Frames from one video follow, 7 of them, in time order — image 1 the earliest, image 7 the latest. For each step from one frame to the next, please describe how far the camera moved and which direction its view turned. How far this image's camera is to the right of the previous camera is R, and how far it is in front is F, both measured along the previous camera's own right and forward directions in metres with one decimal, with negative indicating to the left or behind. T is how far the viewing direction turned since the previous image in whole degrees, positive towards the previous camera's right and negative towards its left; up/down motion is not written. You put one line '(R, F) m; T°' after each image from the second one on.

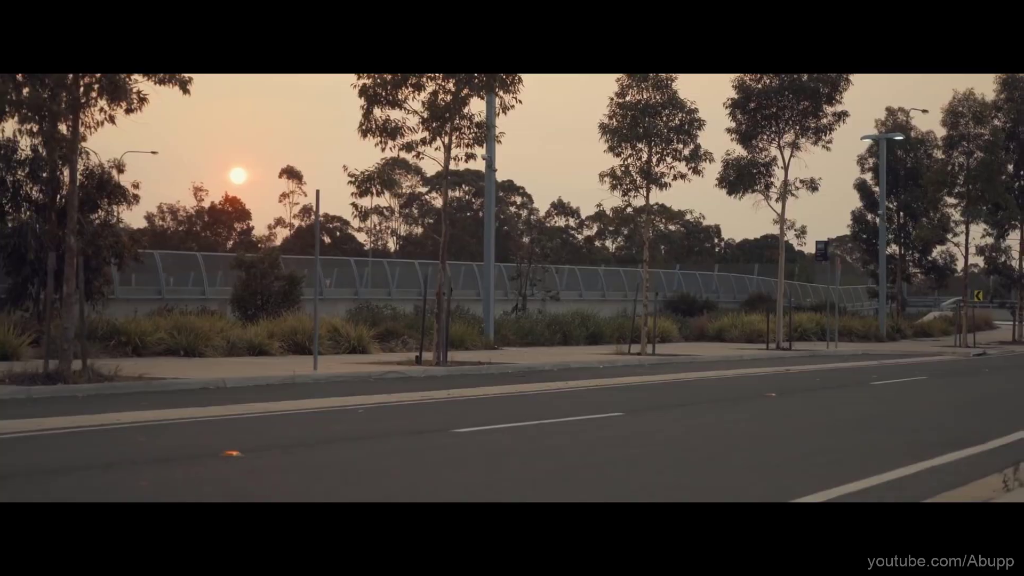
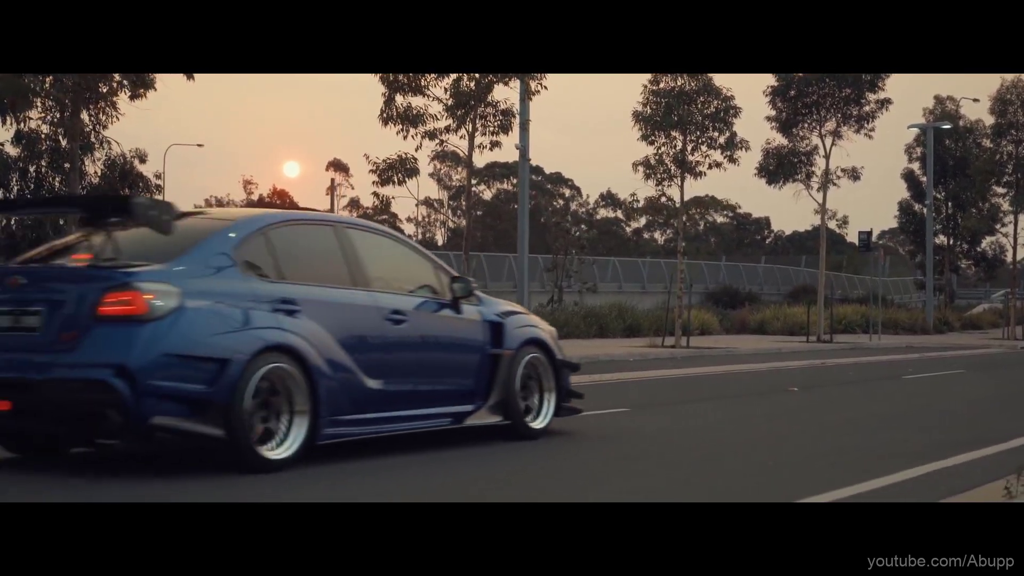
(+0.3, +0.4) m; -2°
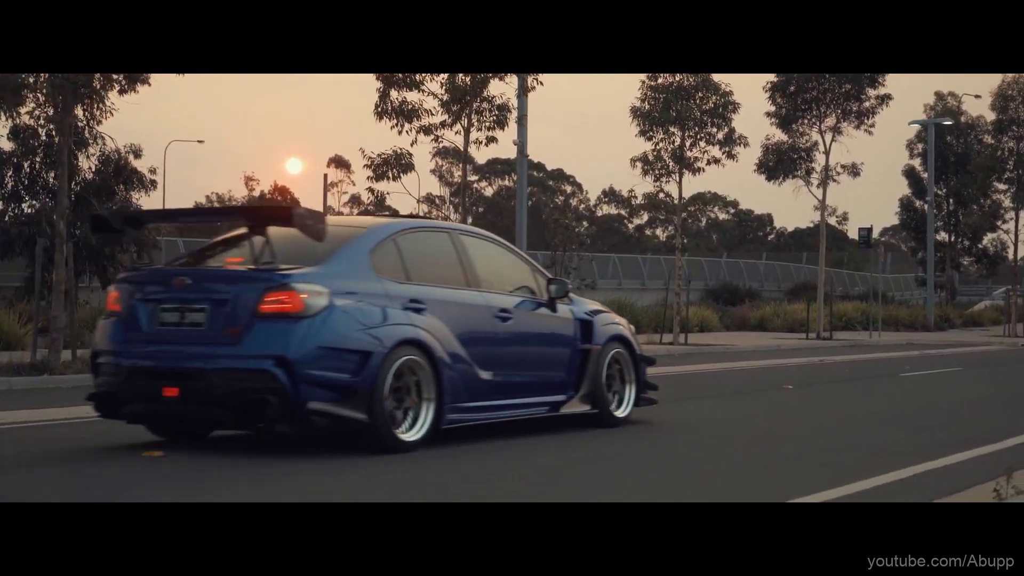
(+0.1, +0.1) m; 0°
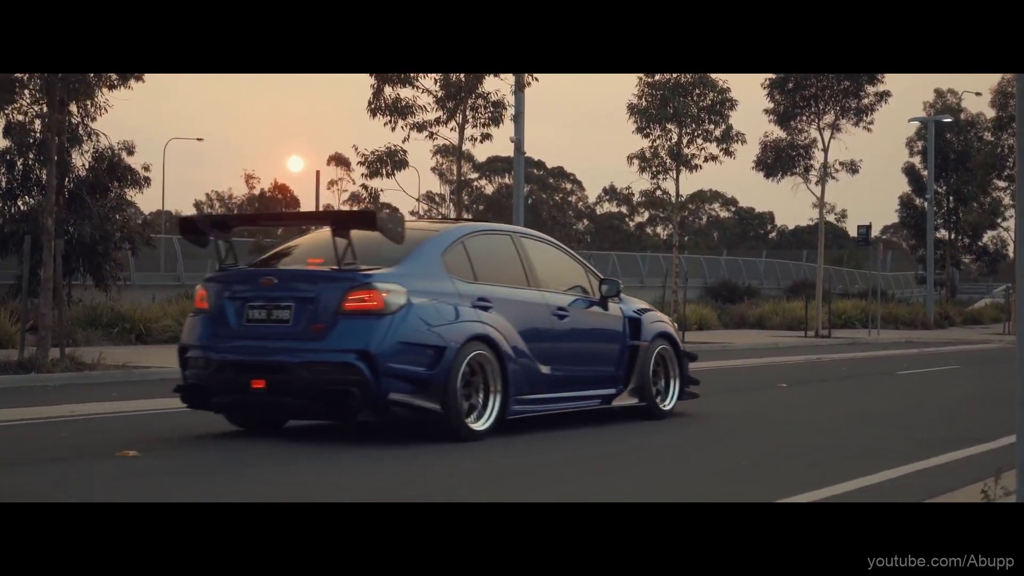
(+0.1, +0.1) m; 0°
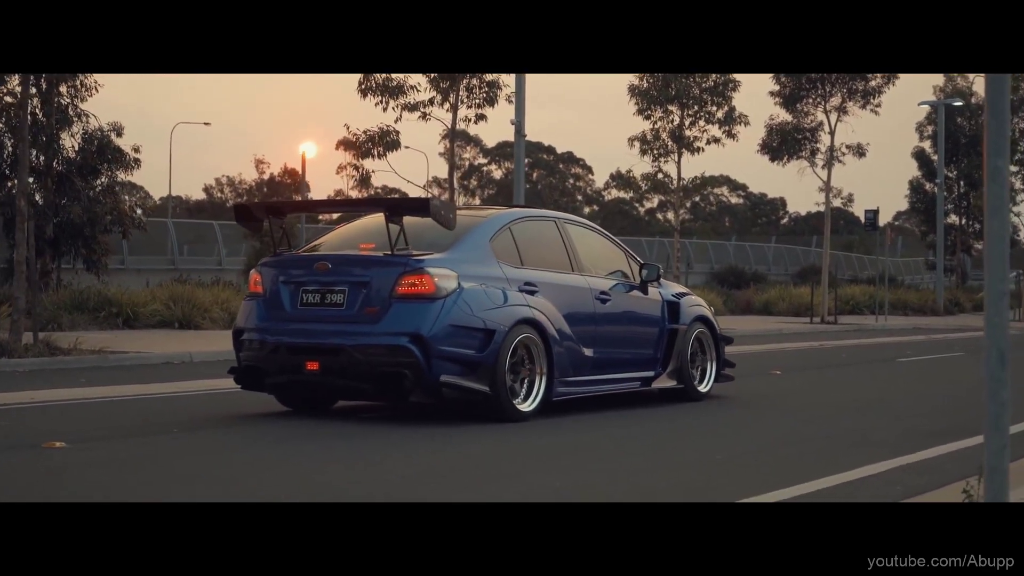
(+0.2, +0.3) m; 0°
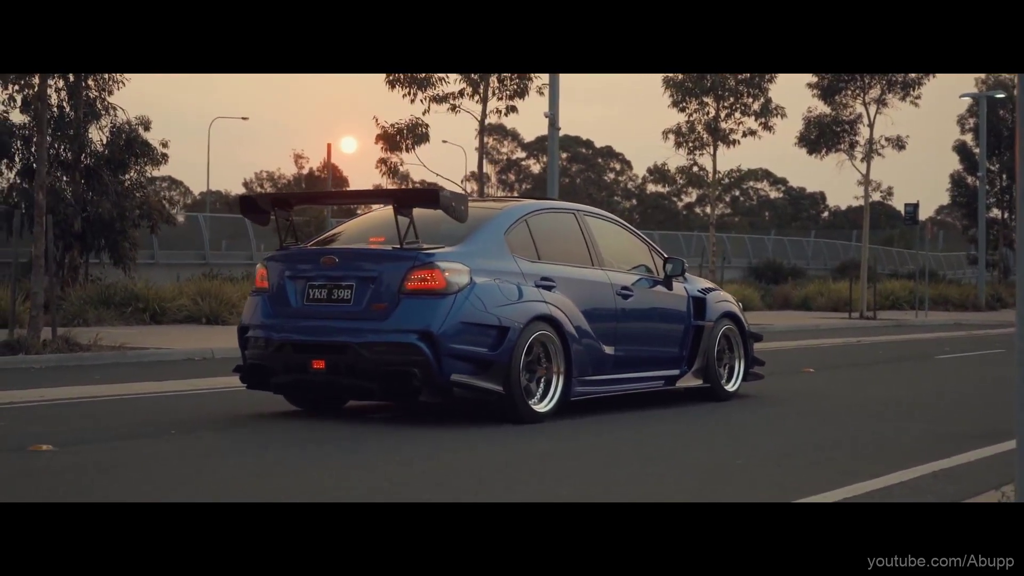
(+0.1, +0.3) m; -2°
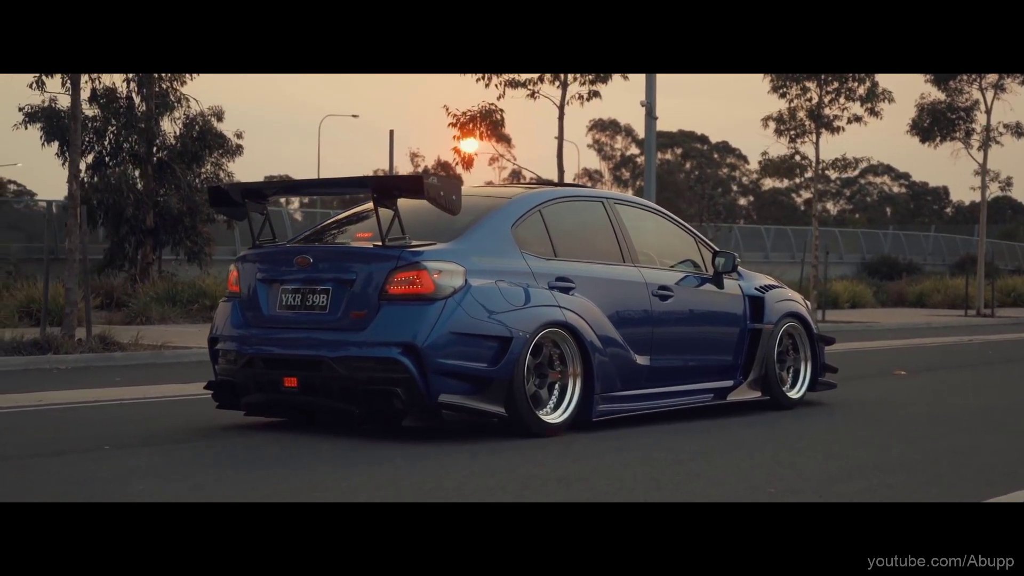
(+0.4, +0.8) m; -5°
